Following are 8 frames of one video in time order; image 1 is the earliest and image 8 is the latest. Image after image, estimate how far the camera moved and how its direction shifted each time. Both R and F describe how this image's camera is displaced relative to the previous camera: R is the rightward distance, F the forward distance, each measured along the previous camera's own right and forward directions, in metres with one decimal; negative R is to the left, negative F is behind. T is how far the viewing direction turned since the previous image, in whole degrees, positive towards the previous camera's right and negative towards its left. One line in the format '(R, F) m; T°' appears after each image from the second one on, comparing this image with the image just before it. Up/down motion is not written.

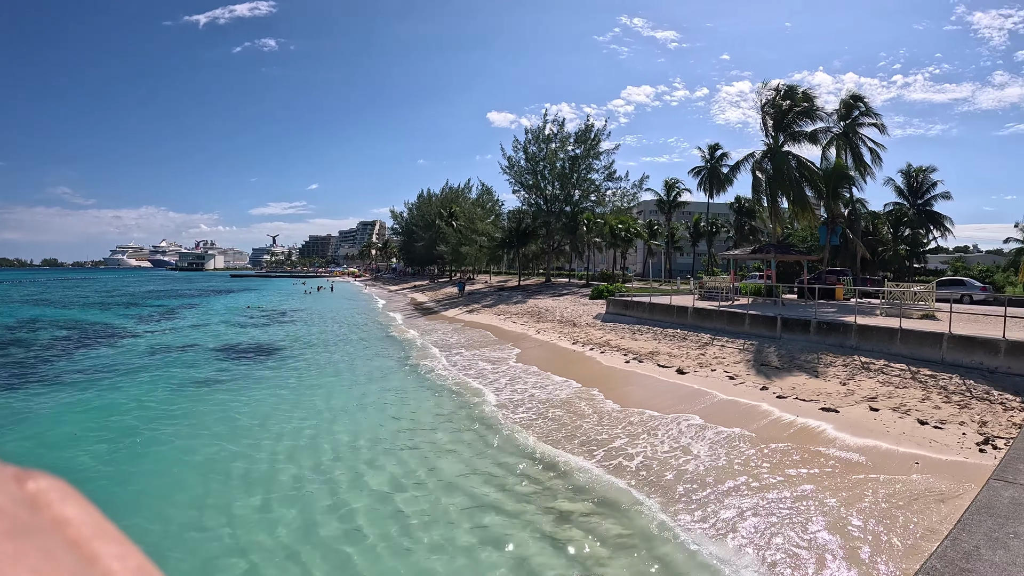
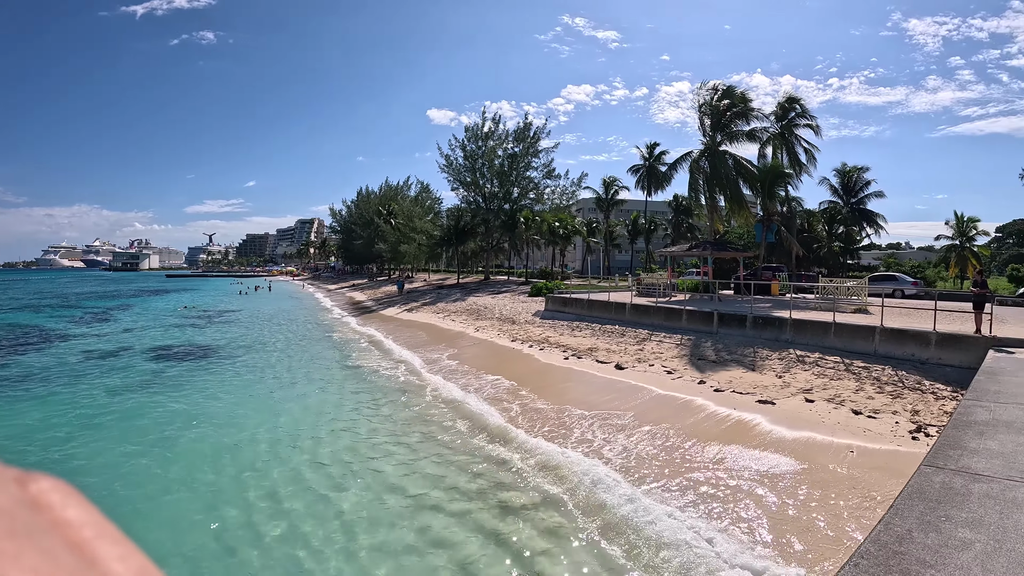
(+0.9, 0.0) m; +3°
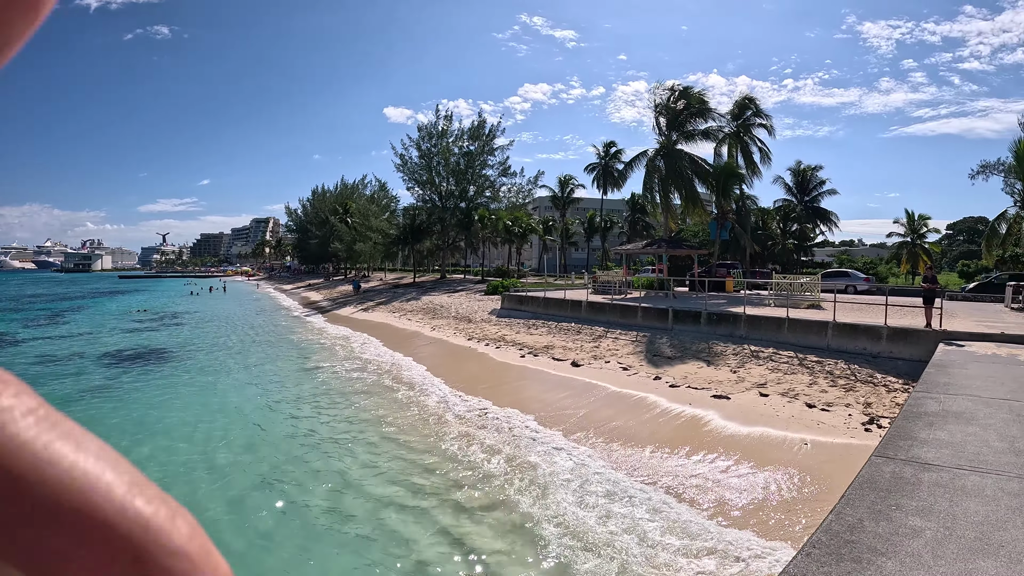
(+0.7, -0.1) m; +2°
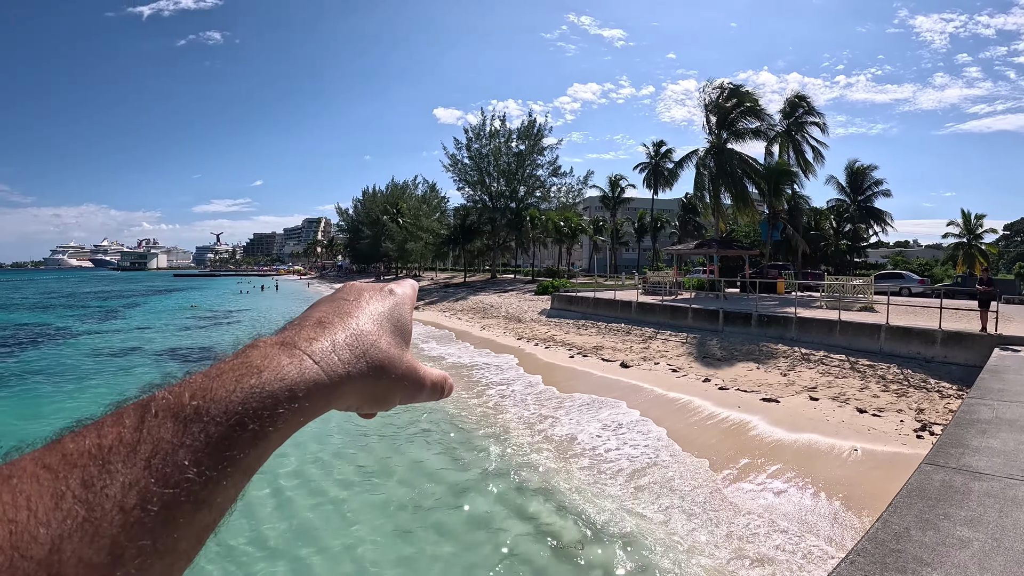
(-0.8, 0.0) m; -2°
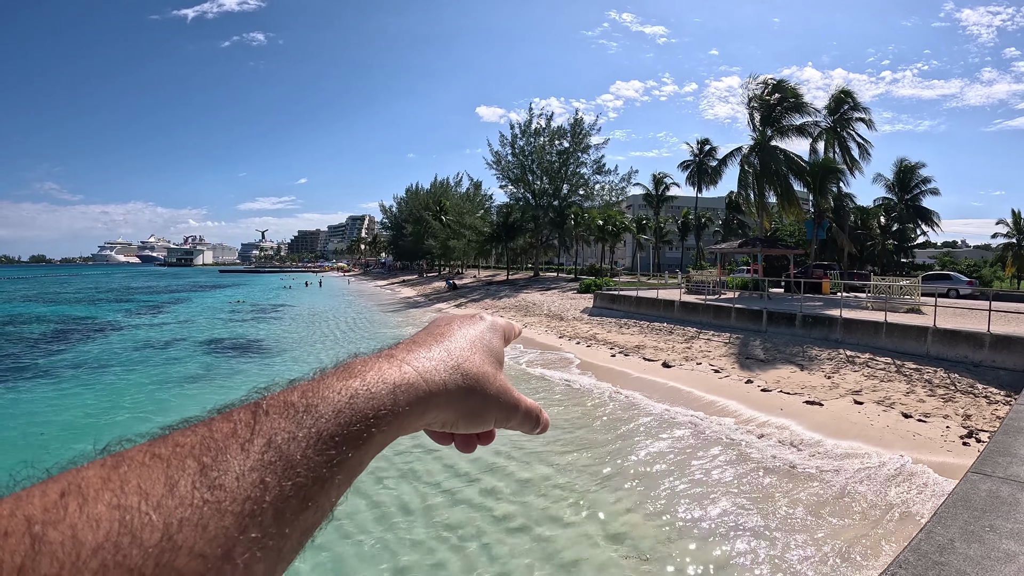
(-0.6, 0.0) m; -2°
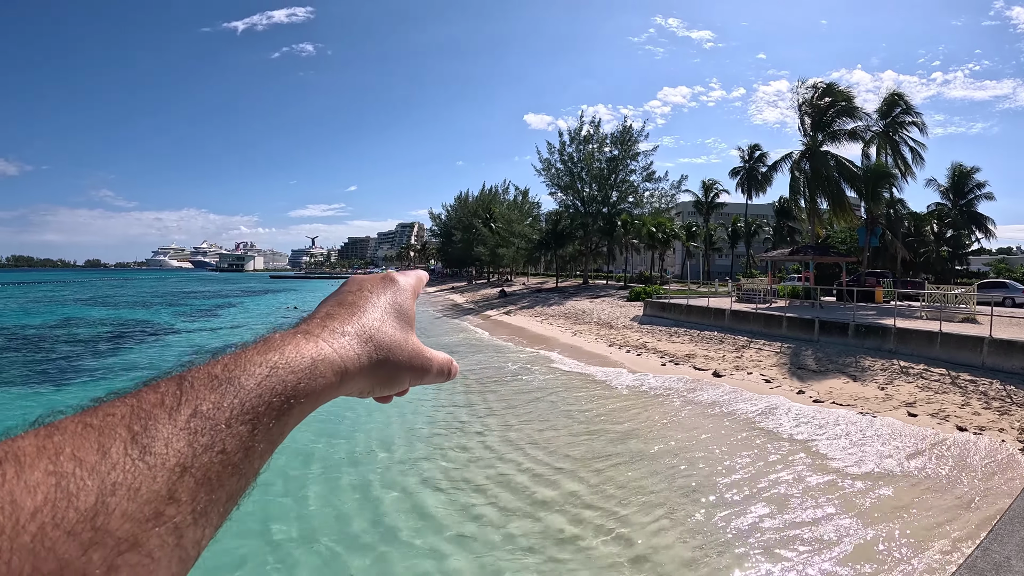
(-0.8, 0.0) m; -2°
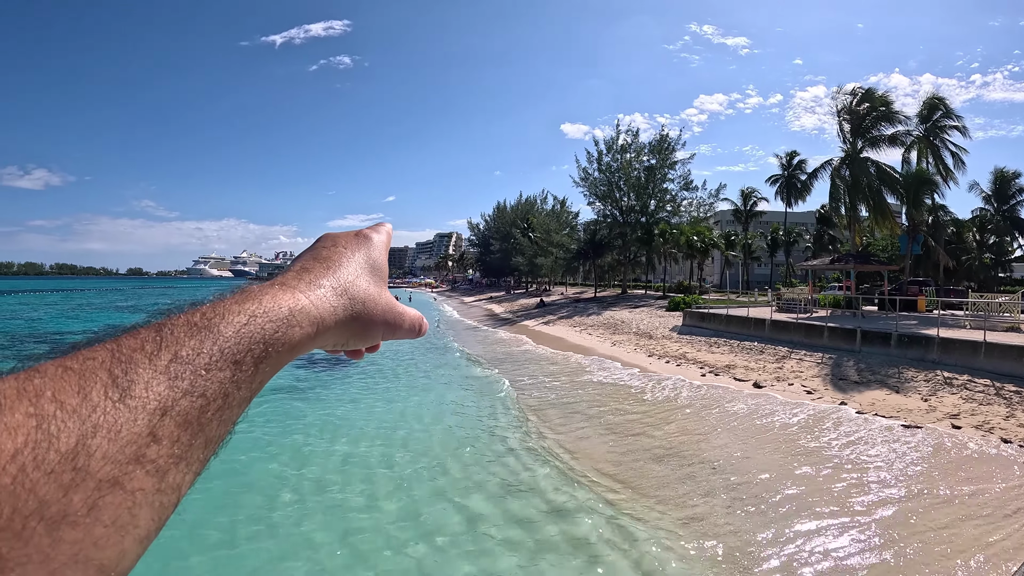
(-0.7, 0.0) m; -2°
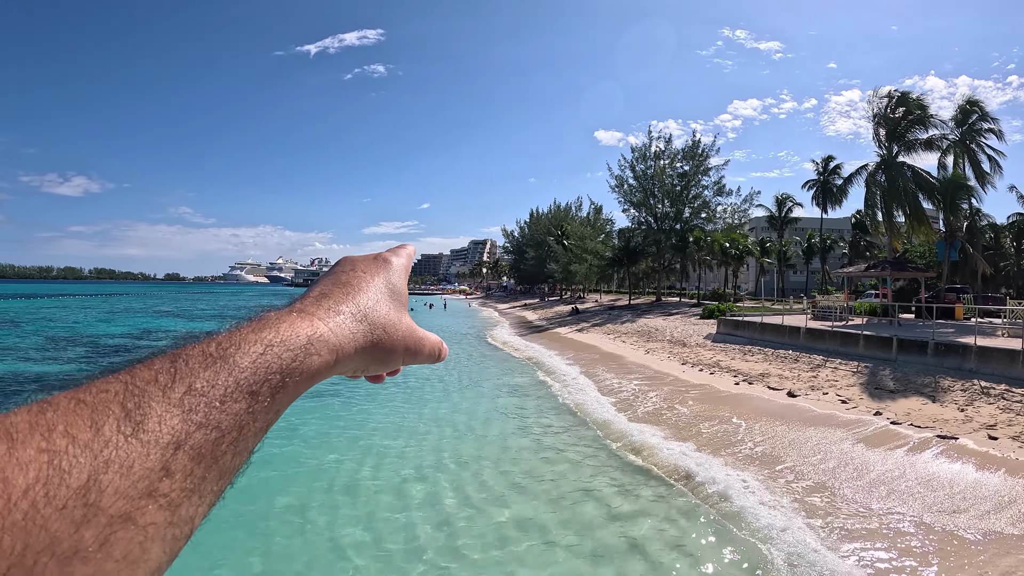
(-0.6, -0.1) m; -1°
